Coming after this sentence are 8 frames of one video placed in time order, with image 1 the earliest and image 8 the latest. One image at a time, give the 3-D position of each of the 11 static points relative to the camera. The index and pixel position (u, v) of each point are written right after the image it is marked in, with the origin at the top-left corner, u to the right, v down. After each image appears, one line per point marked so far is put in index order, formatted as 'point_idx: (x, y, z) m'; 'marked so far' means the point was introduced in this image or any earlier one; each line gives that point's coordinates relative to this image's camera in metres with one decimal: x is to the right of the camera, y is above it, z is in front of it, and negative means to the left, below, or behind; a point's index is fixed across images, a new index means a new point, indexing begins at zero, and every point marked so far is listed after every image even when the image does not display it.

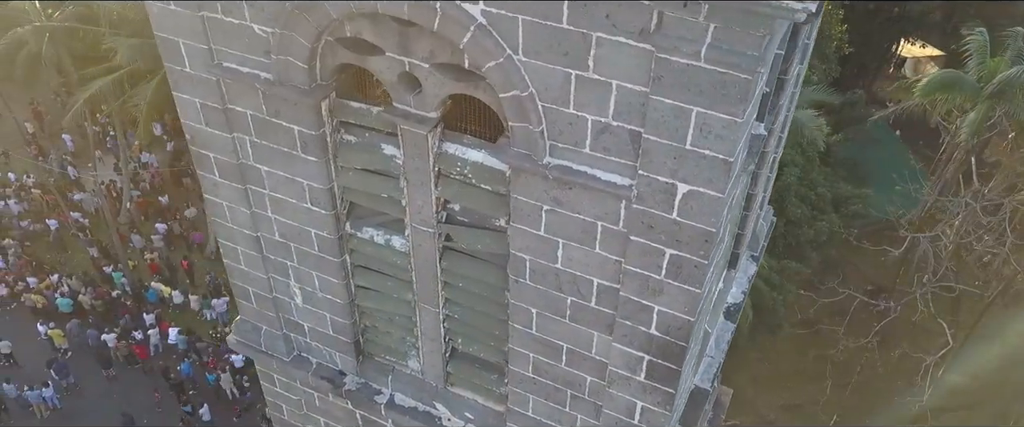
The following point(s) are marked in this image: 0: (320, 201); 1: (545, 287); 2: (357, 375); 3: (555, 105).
0: (-1.1, +0.1, +4.3) m
1: (+0.2, -0.4, +3.9) m
2: (-1.0, -1.1, +5.2) m
3: (+0.2, +0.5, +3.2) m
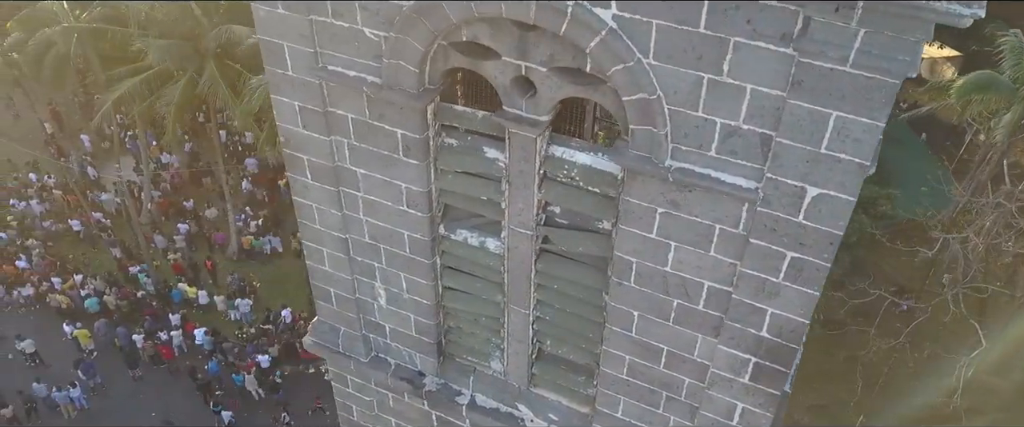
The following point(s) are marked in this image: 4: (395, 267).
0: (-0.5, +0.1, +4.3) m
1: (+0.7, -0.4, +3.9) m
2: (-0.5, -1.1, +5.2) m
3: (+0.7, +0.4, +3.2) m
4: (-0.7, -0.3, +4.8) m
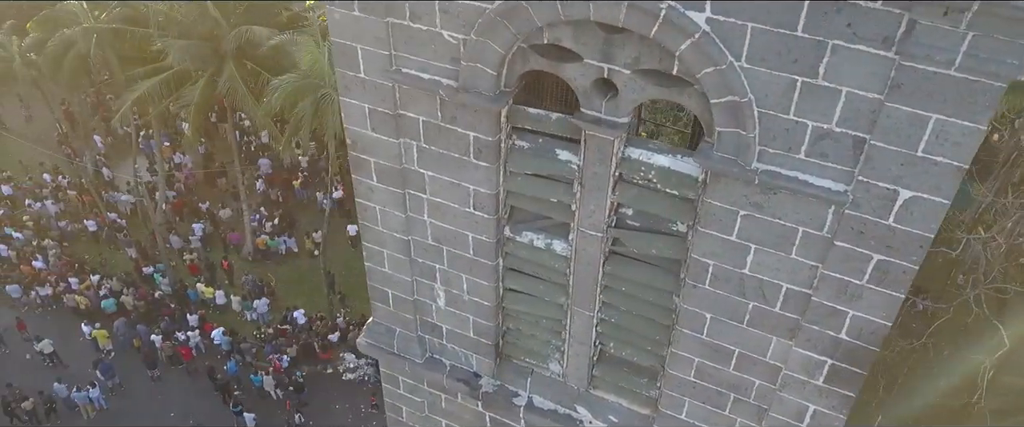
0: (-0.2, 0.0, +4.3) m
1: (+1.1, -0.4, +3.9) m
2: (-0.1, -1.1, +5.2) m
3: (+1.1, +0.4, +3.2) m
4: (-0.3, -0.3, +4.8) m
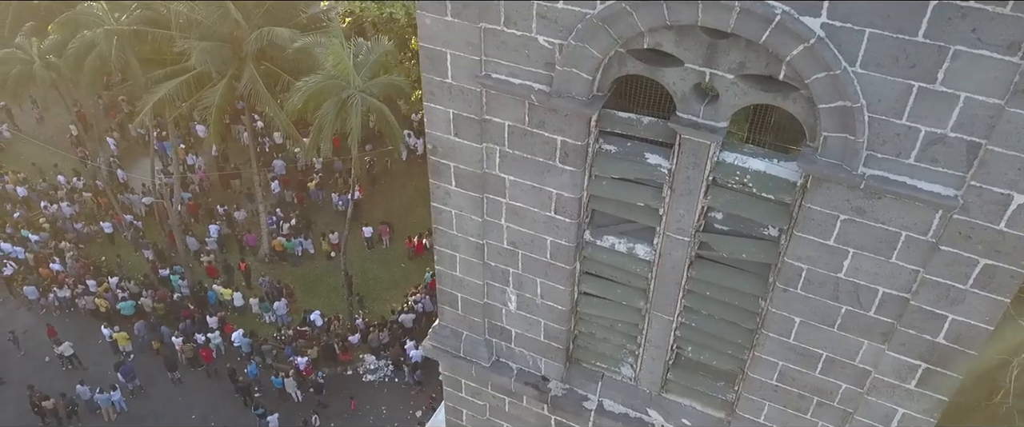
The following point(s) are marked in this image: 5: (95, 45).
0: (+0.3, 0.0, +4.3) m
1: (+1.6, -0.4, +3.9) m
2: (+0.3, -1.1, +5.2) m
3: (+1.6, +0.4, +3.2) m
4: (+0.1, -0.4, +4.8) m
5: (-8.6, +3.5, +15.8) m
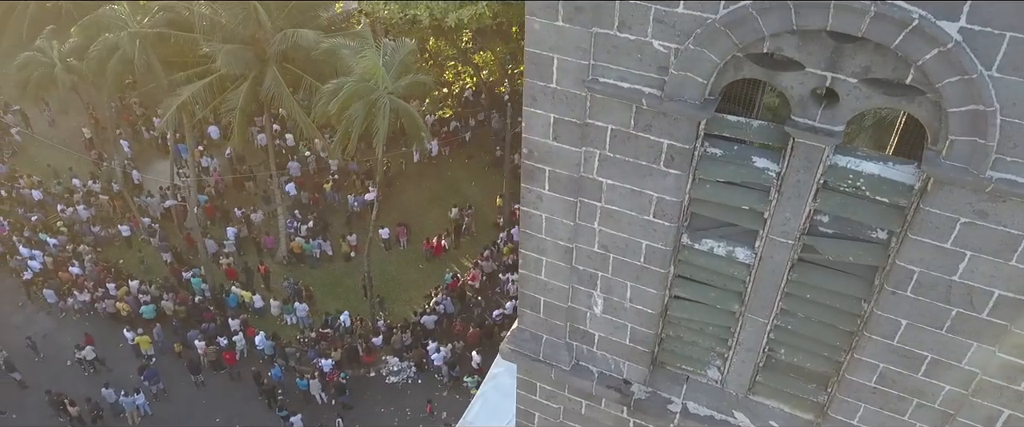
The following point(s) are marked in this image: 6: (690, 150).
0: (+0.9, 0.0, +4.3) m
1: (+2.1, -0.4, +3.9) m
2: (+0.9, -1.2, +5.2) m
3: (+2.1, +0.4, +3.2) m
4: (+0.7, -0.4, +4.8) m
5: (-8.1, +3.4, +15.8) m
6: (+0.9, +0.3, +4.0) m
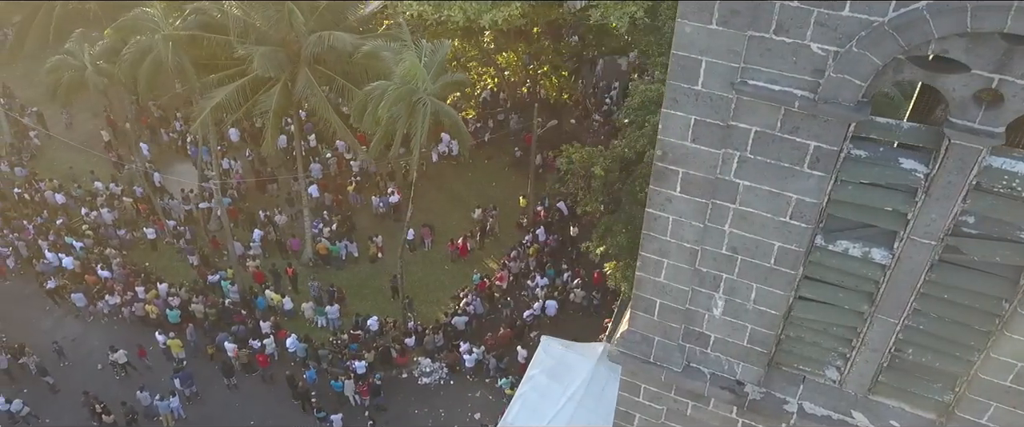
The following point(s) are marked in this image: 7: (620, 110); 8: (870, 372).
0: (+1.7, 0.0, +4.4) m
1: (+2.9, -0.4, +4.0) m
2: (+1.7, -1.2, +5.2) m
3: (+2.9, +0.4, +3.3) m
4: (+1.5, -0.4, +4.8) m
5: (-7.4, +3.3, +15.7) m
6: (+1.7, +0.3, +4.1) m
7: (+2.1, +2.0, +15.0) m
8: (+2.3, -1.0, +4.9) m
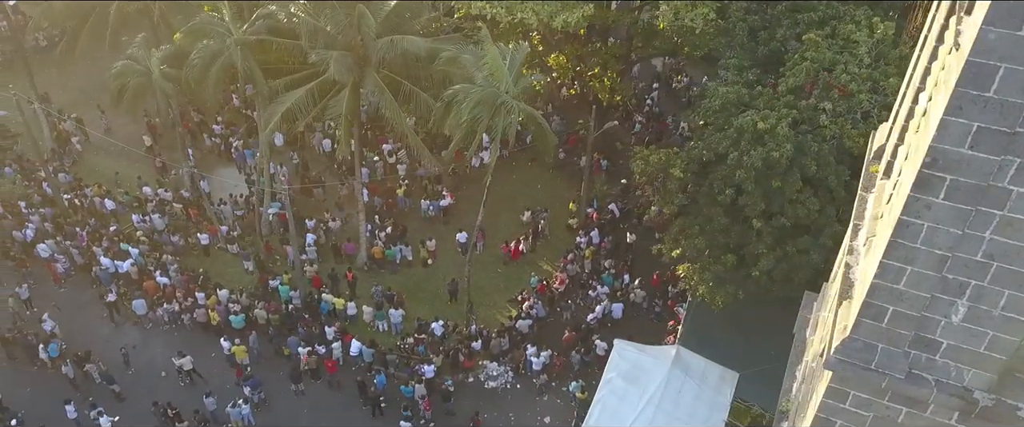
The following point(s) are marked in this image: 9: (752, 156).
0: (+3.2, 0.0, +4.3) m
1: (+4.5, -0.5, +3.9) m
2: (+3.3, -1.2, +5.2) m
3: (+4.5, +0.4, +3.2) m
4: (+3.0, -0.4, +4.8) m
5: (-5.9, +3.2, +15.6) m
6: (+3.3, +0.3, +4.0) m
7: (+3.6, +2.0, +15.0) m
8: (+3.8, -1.0, +4.9) m
9: (+4.3, +1.0, +13.6) m
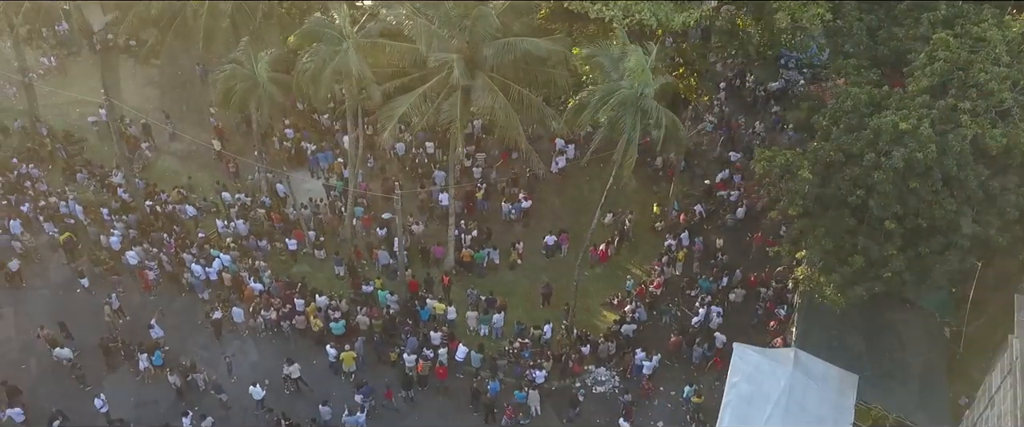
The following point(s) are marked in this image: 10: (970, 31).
0: (+5.7, -0.1, +4.2) m
1: (+6.9, -0.5, +3.8) m
2: (+5.7, -1.2, +5.1) m
3: (+7.0, +0.4, +3.1) m
4: (+5.5, -0.5, +4.6) m
5: (-3.6, +3.1, +15.4) m
6: (+5.7, +0.3, +3.9) m
7: (+5.9, +2.0, +14.8) m
8: (+6.3, -1.1, +4.7) m
9: (+6.6, +1.0, +13.4) m
10: (+8.7, +3.5, +14.7) m
